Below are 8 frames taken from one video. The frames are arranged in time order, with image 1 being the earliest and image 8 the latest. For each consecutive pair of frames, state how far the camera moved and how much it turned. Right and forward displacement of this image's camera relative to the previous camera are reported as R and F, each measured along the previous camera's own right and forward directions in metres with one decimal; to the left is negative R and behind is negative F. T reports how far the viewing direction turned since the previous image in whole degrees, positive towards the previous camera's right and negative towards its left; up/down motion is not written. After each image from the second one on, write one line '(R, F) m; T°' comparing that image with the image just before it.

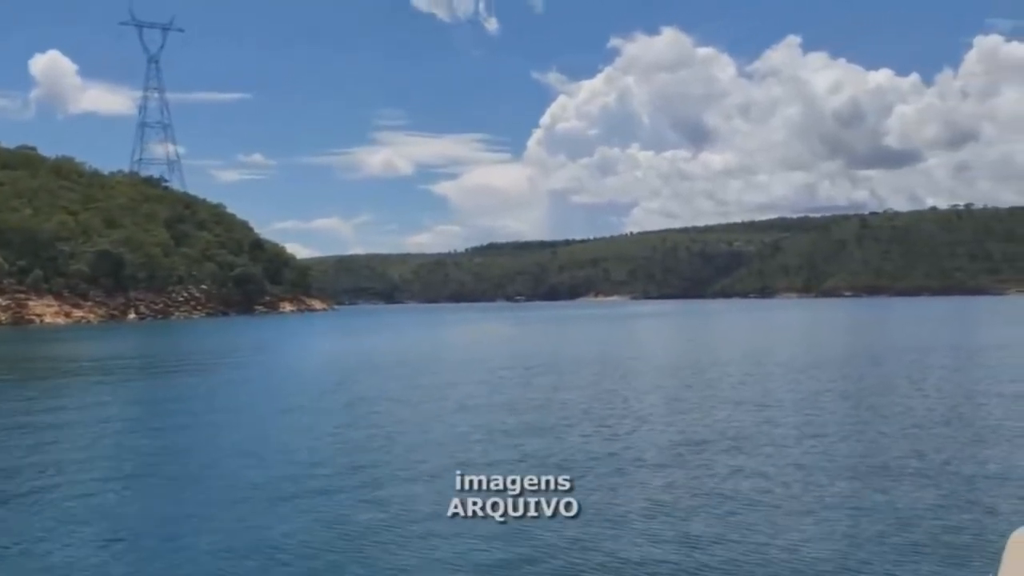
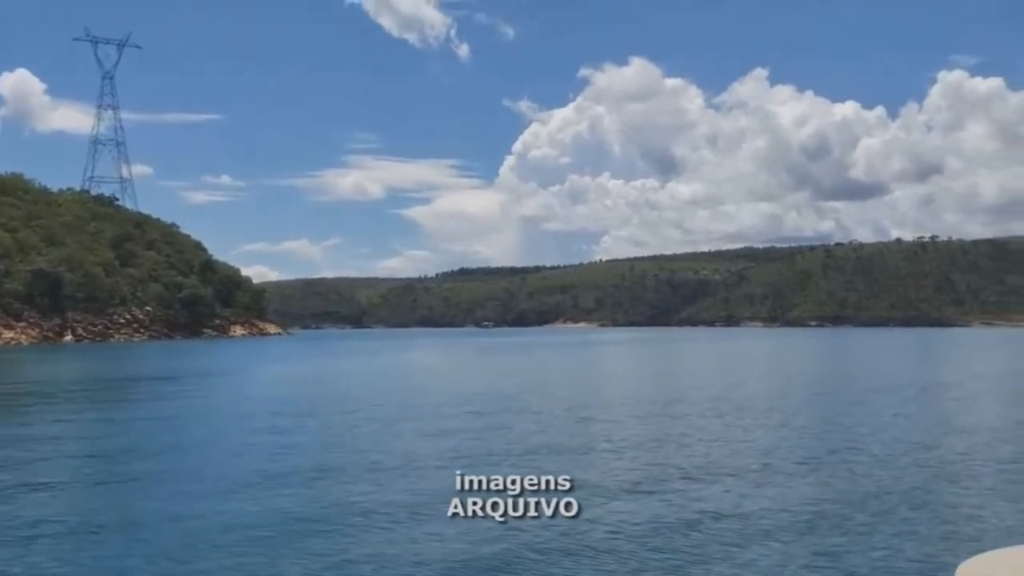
(-1.0, -0.4) m; +2°
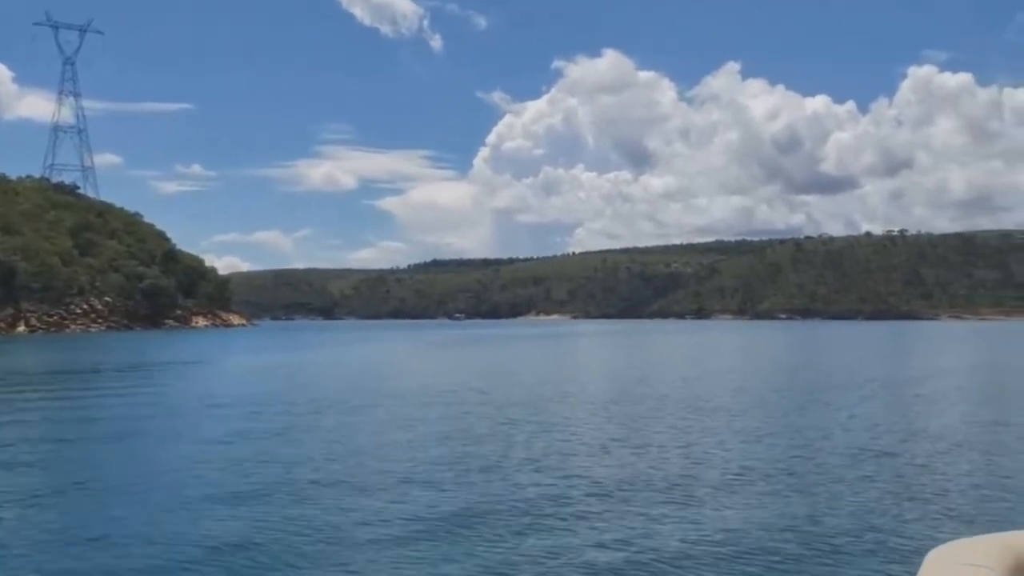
(+0.1, +0.6) m; +2°
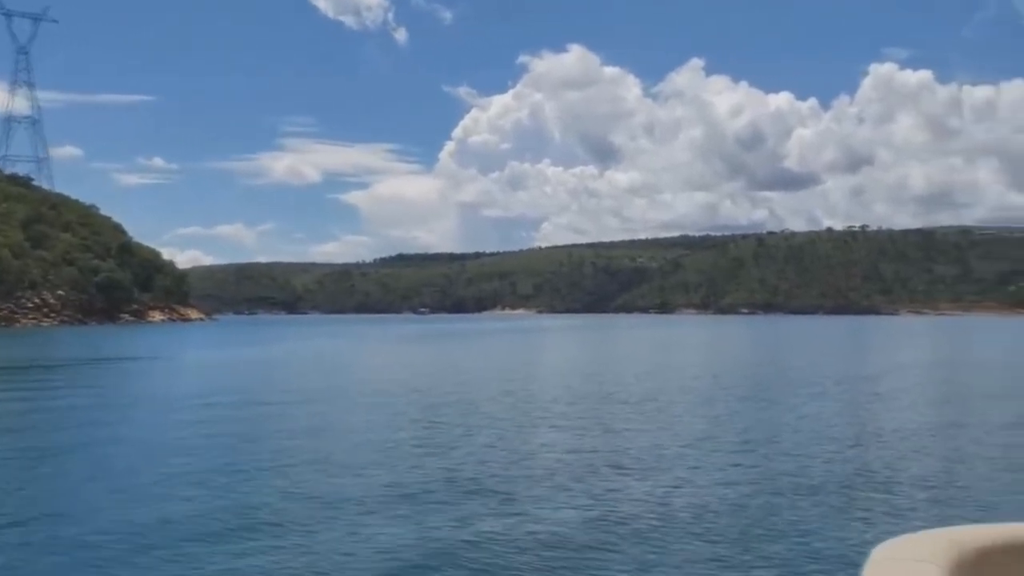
(0.0, +0.4) m; +2°
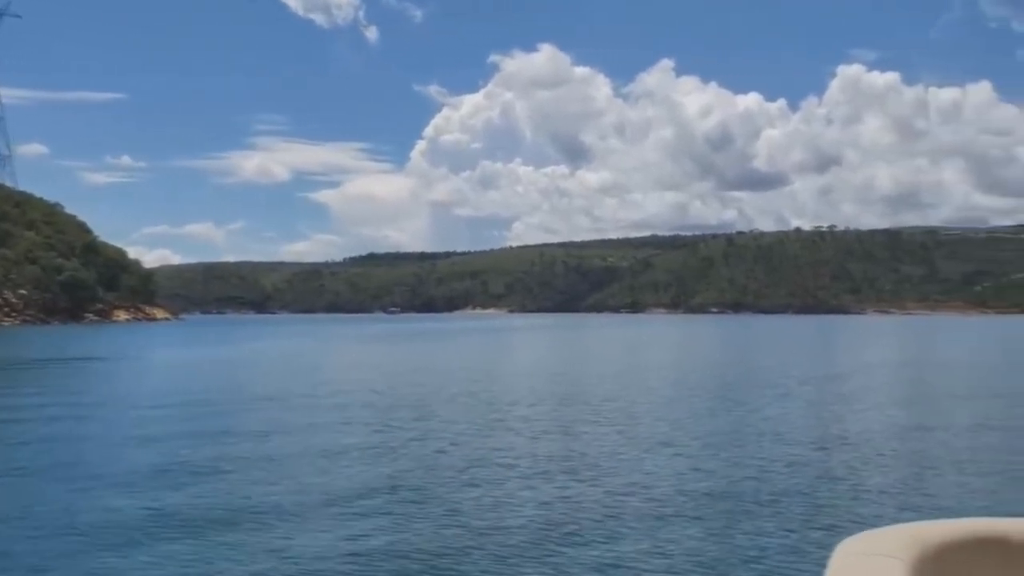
(0.0, +0.1) m; +2°
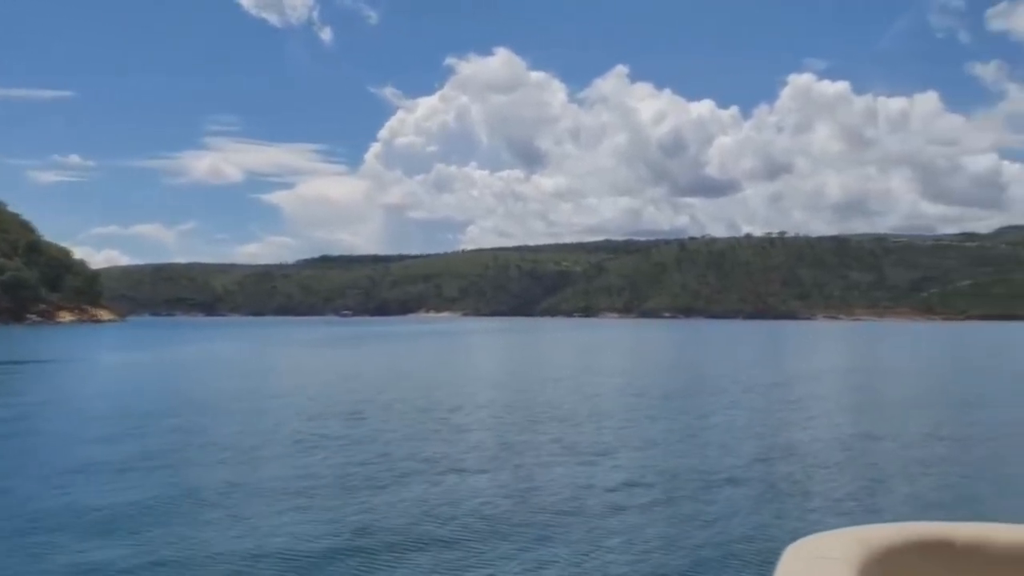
(0.0, +0.2) m; +3°
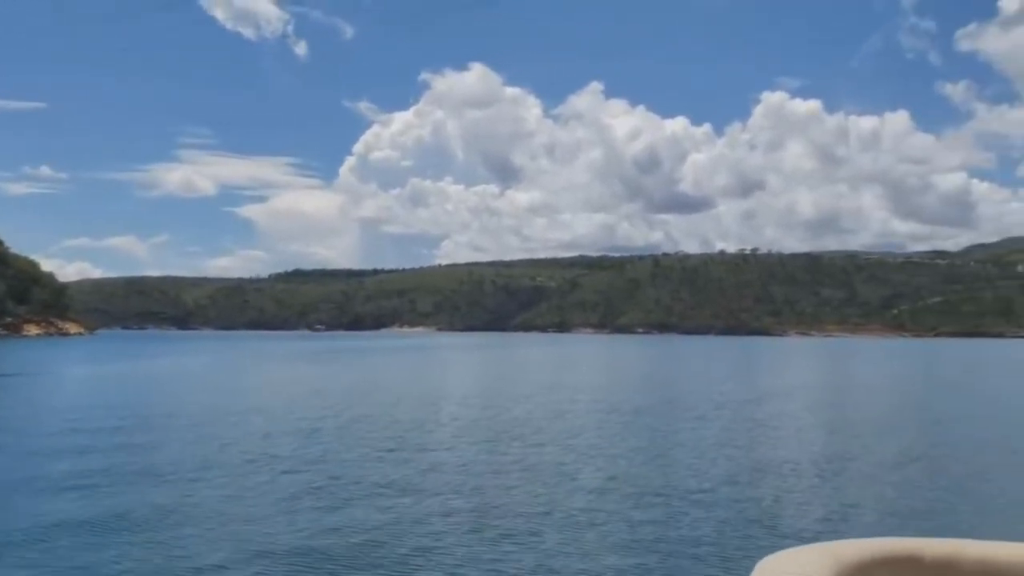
(0.0, +0.1) m; +1°
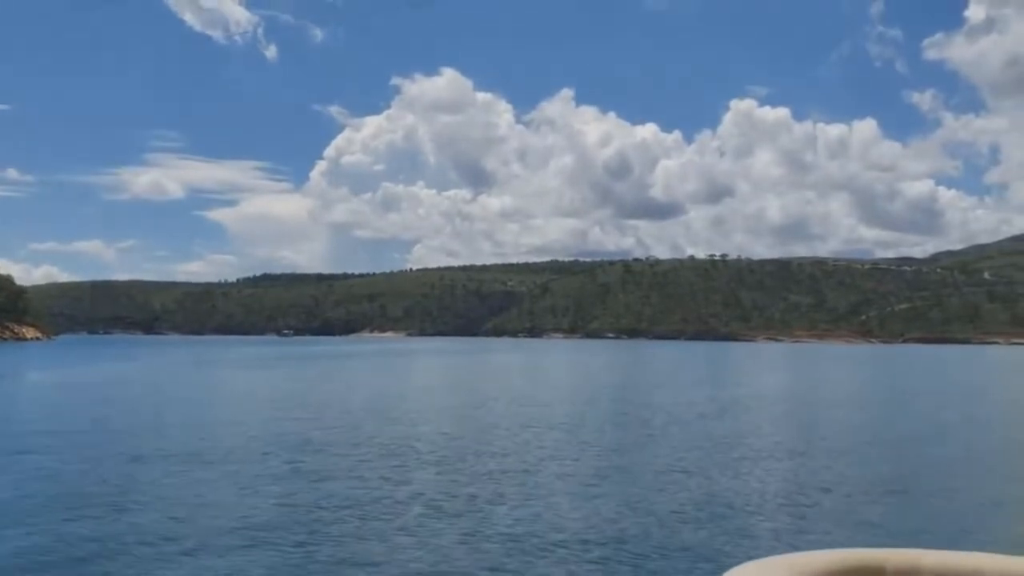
(+0.1, +0.3) m; +2°
